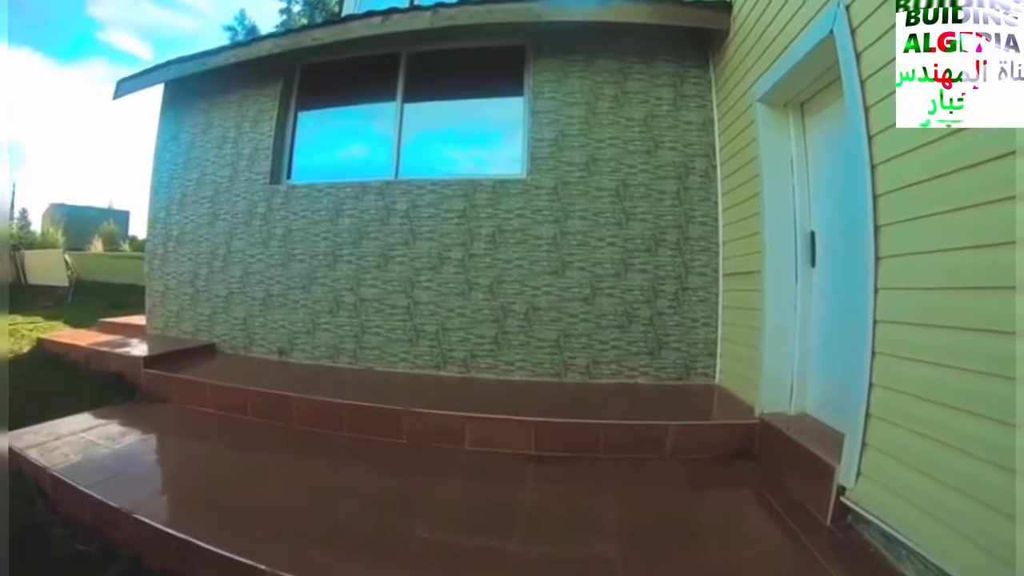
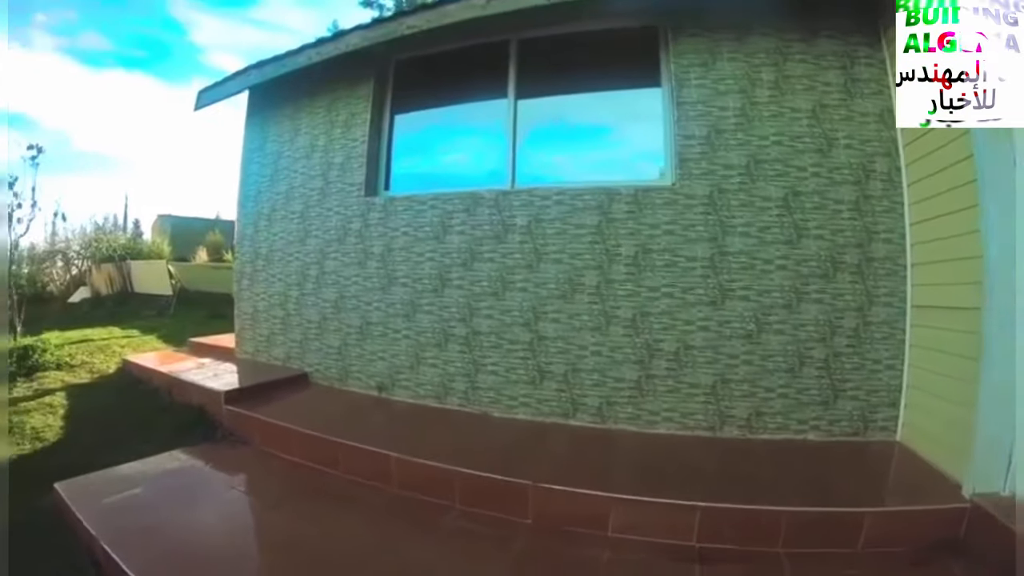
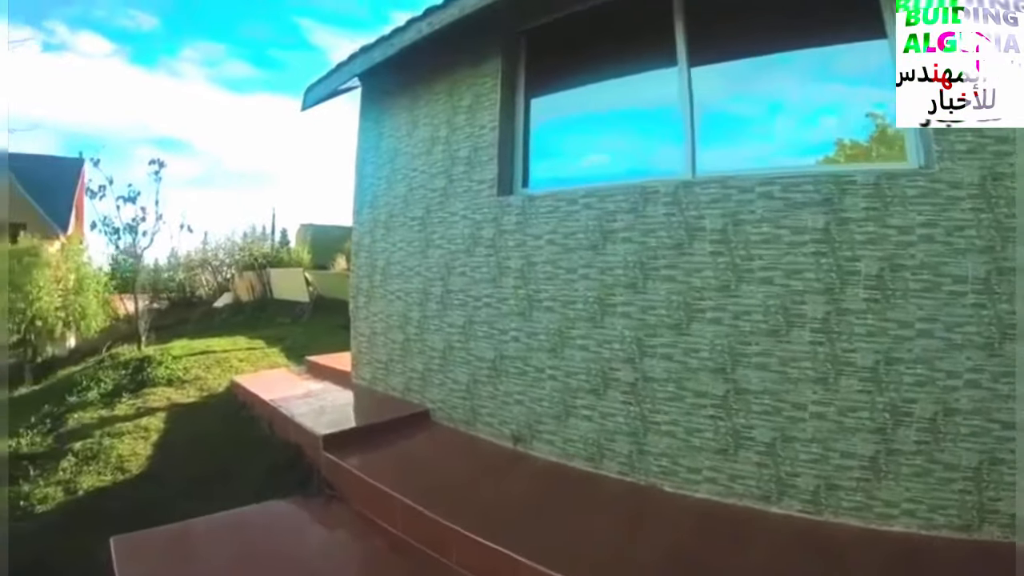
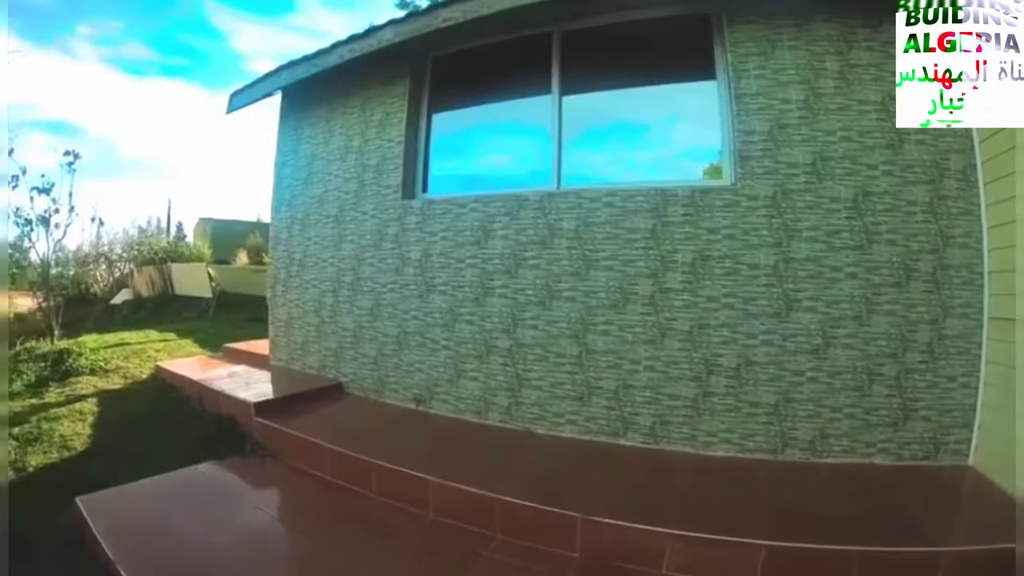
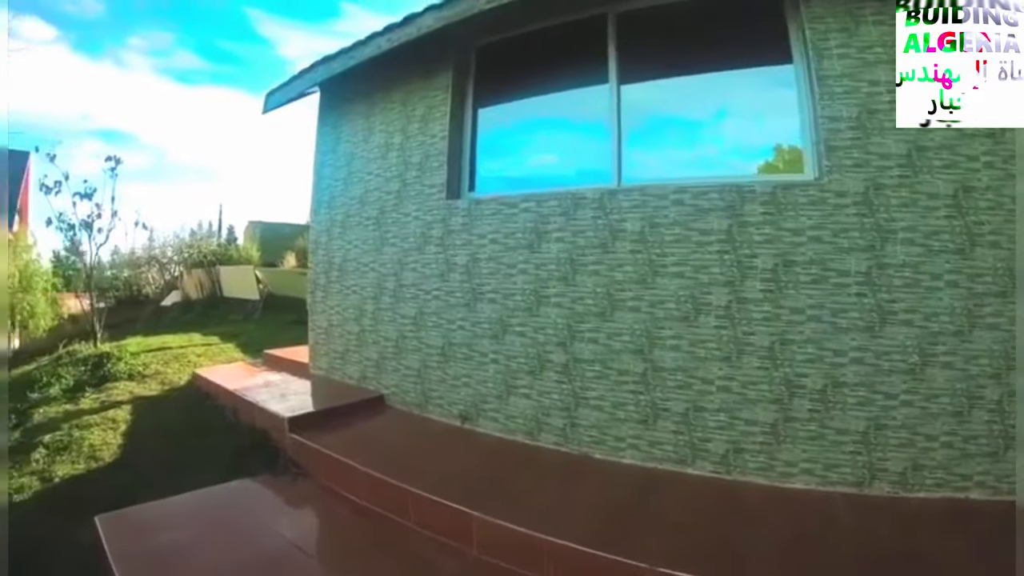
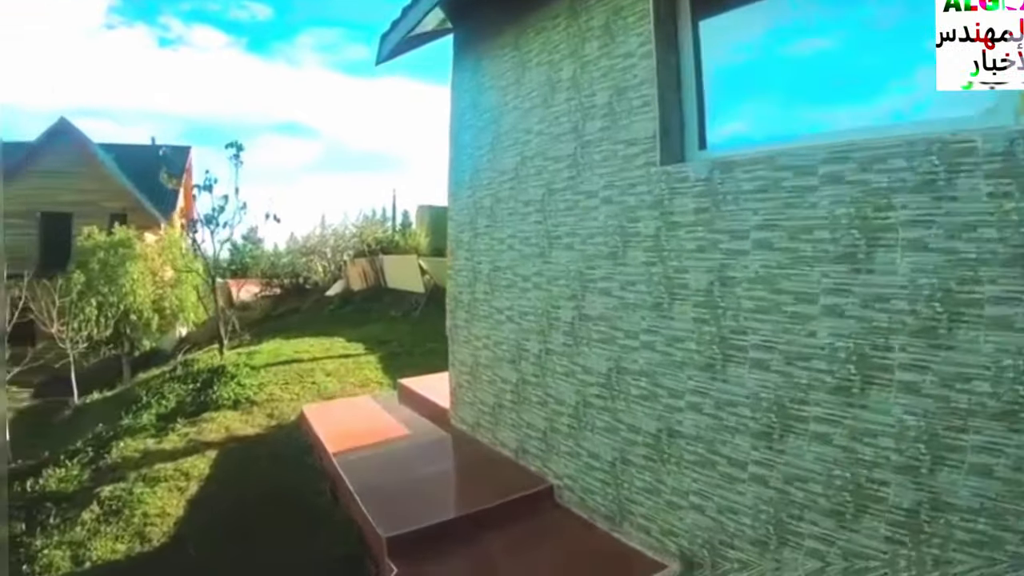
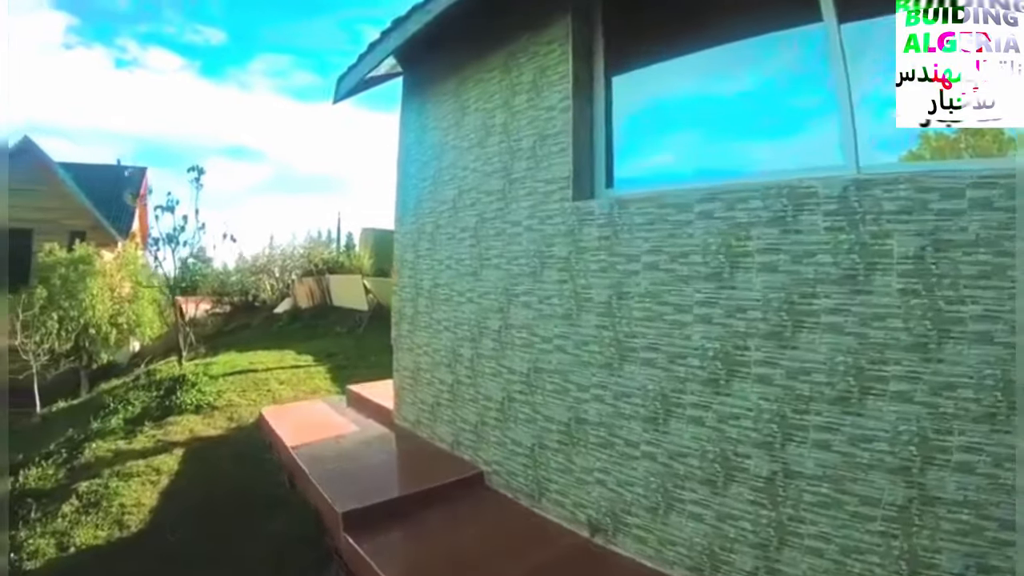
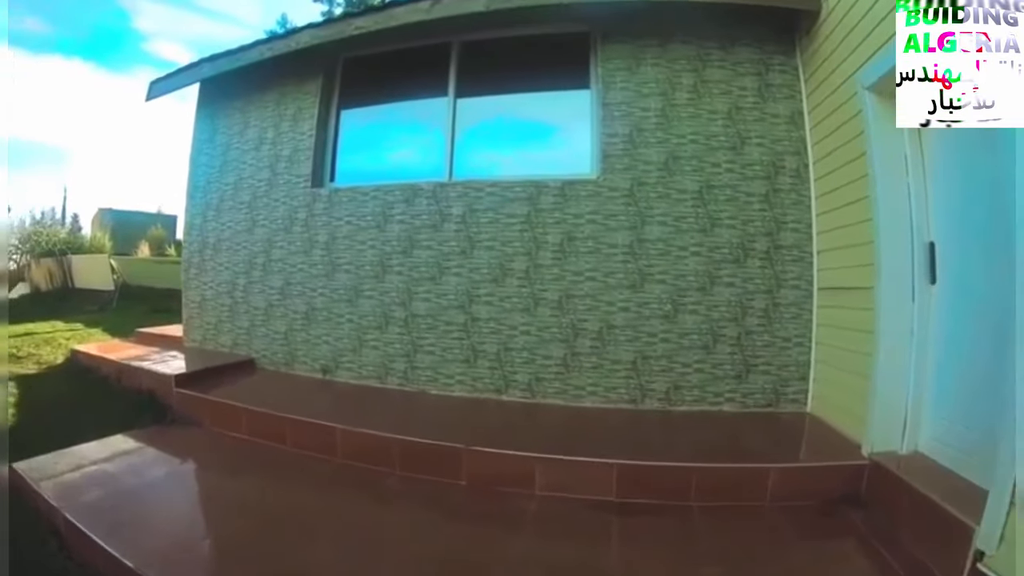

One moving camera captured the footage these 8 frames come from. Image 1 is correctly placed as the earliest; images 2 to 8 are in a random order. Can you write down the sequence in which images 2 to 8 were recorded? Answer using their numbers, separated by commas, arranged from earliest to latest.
8, 2, 4, 5, 3, 7, 6
